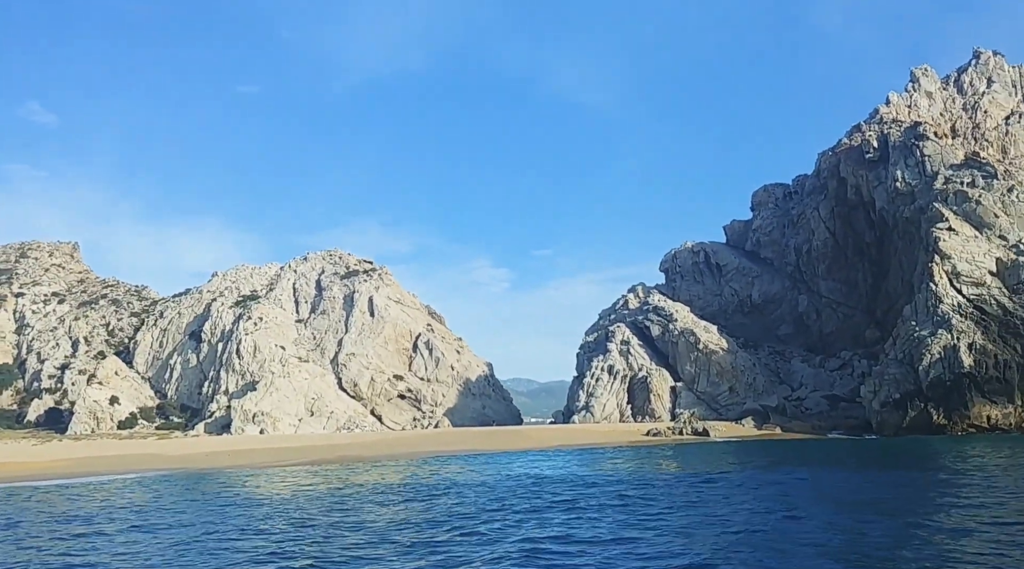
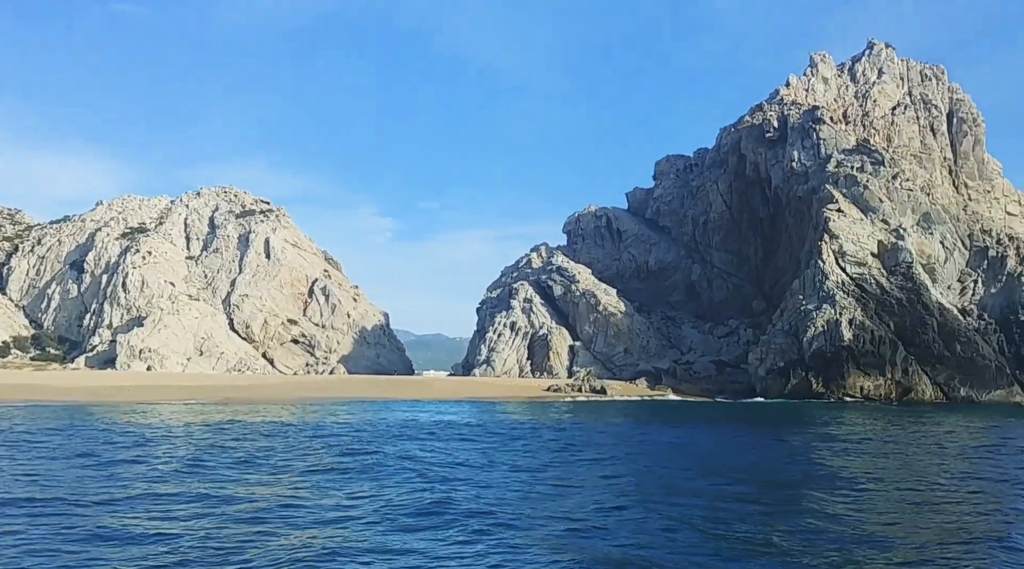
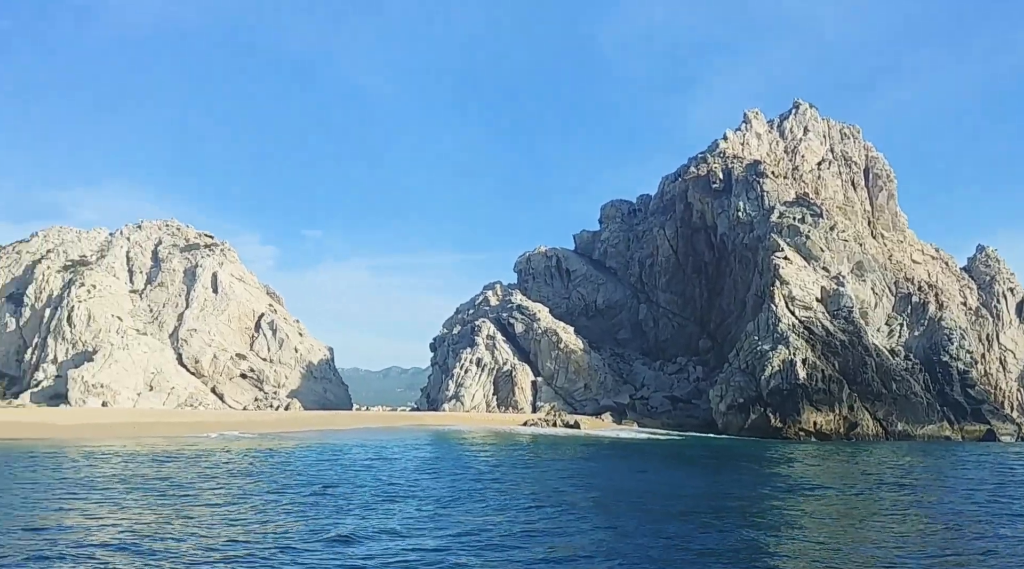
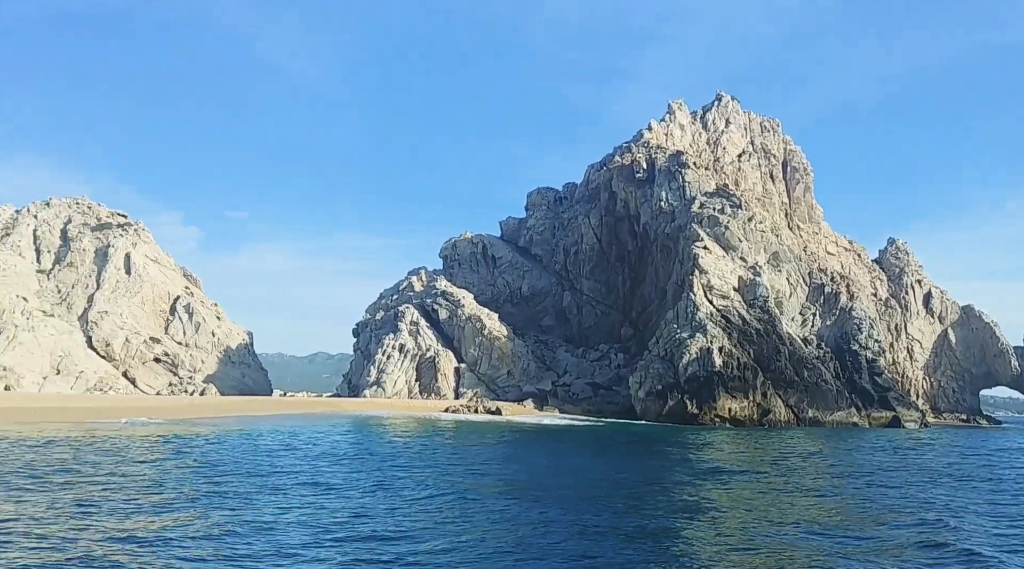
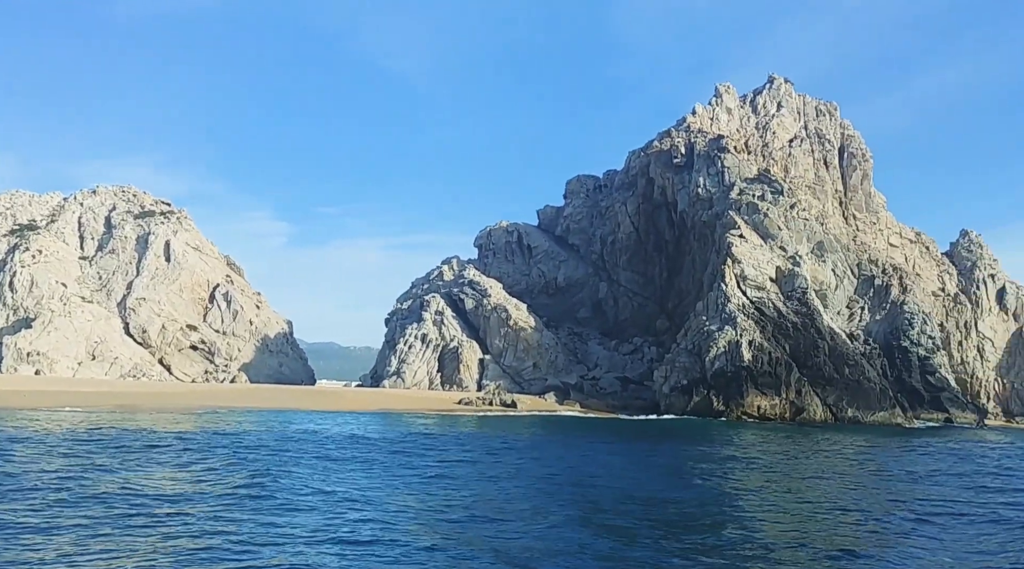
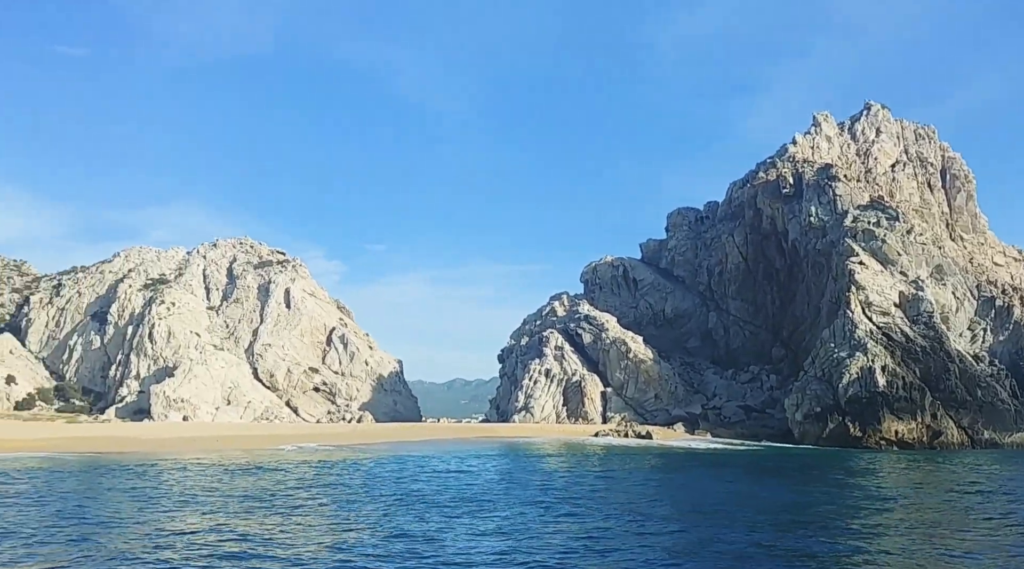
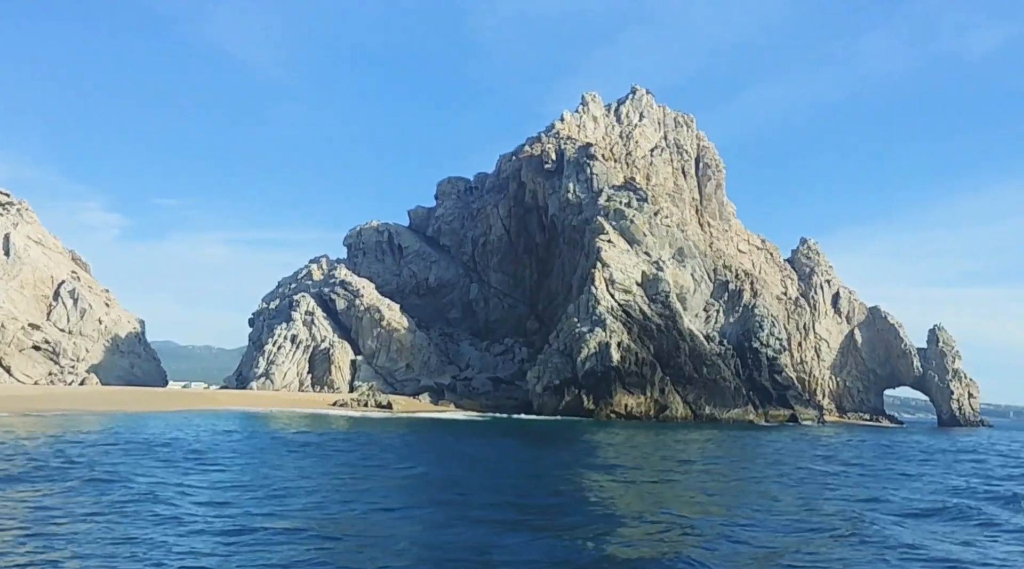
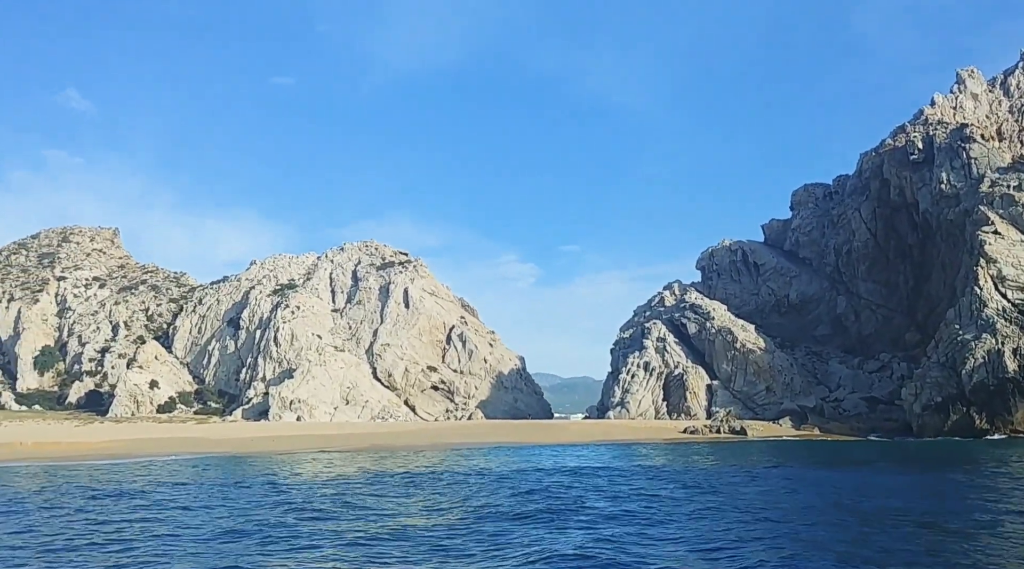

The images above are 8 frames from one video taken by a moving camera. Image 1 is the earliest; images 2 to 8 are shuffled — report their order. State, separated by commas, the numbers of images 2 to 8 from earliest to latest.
8, 2, 5, 7, 4, 3, 6
